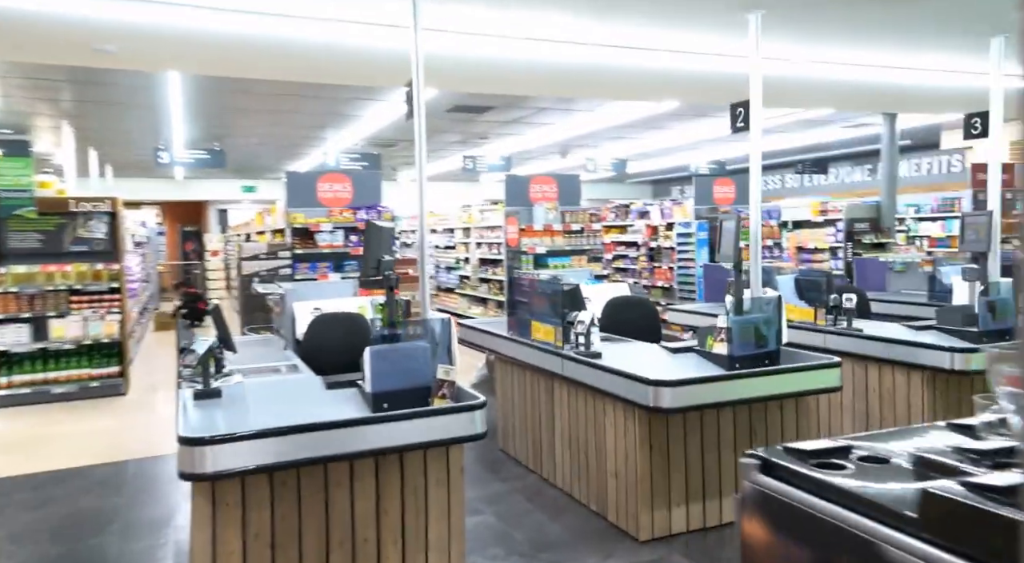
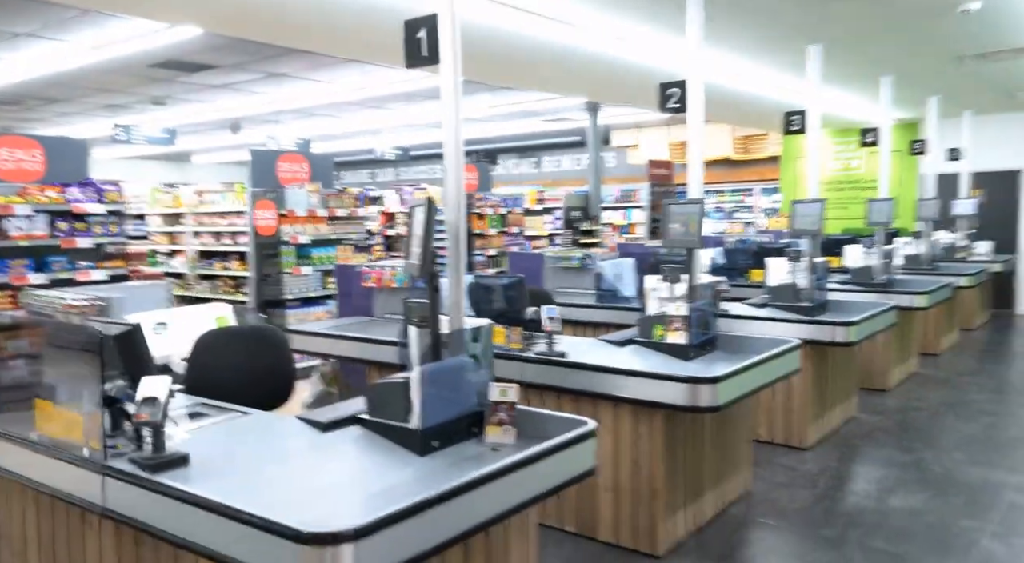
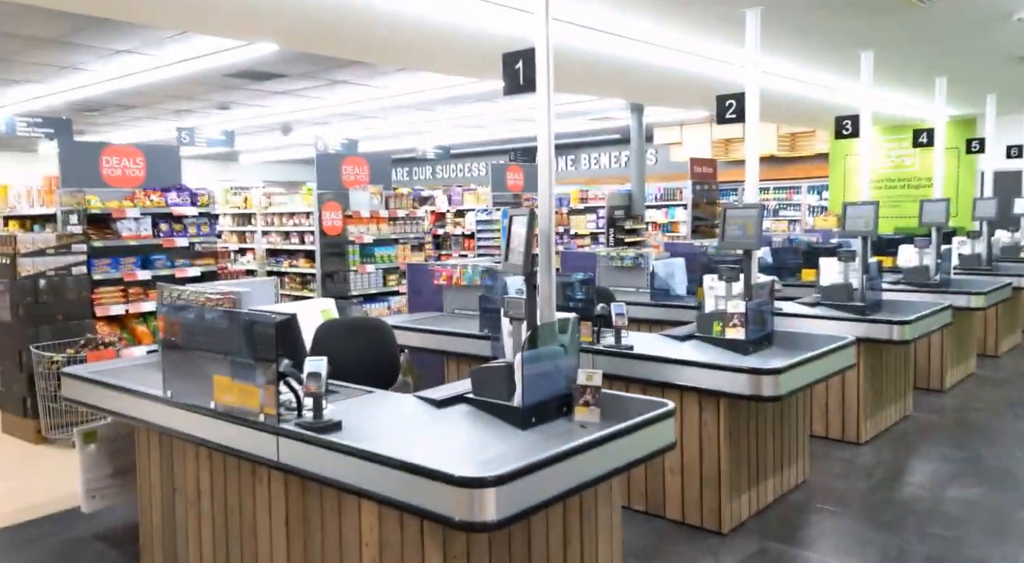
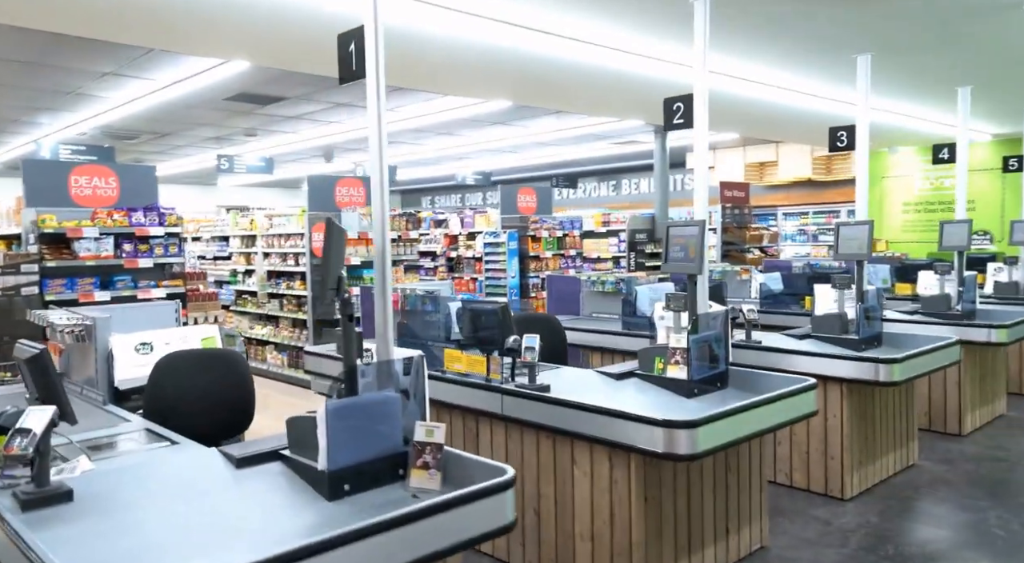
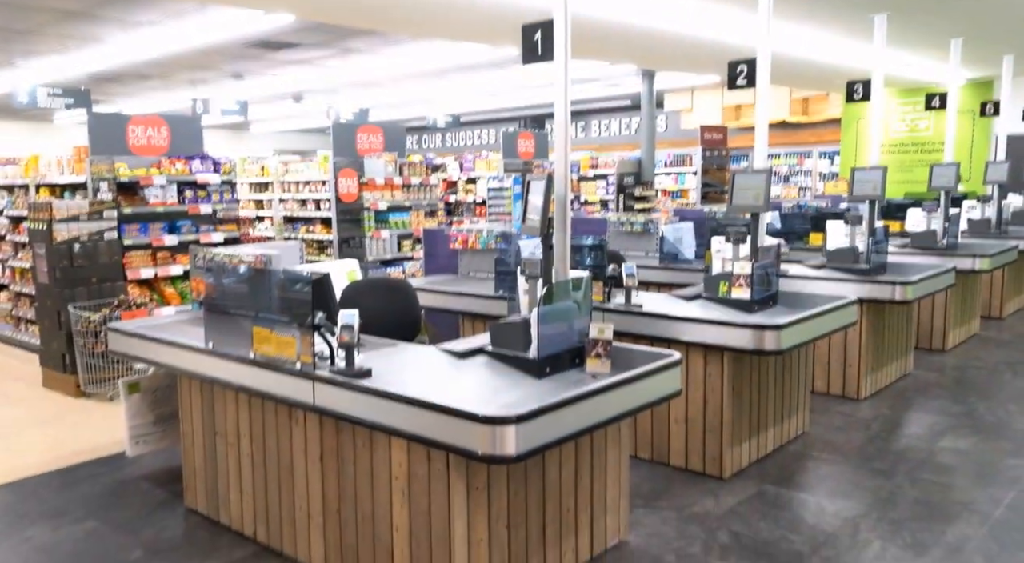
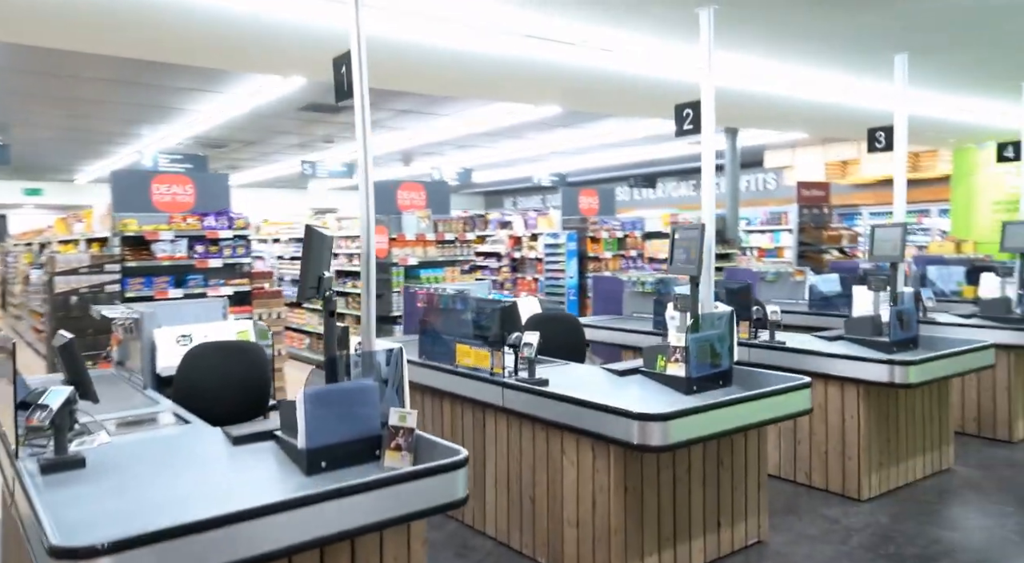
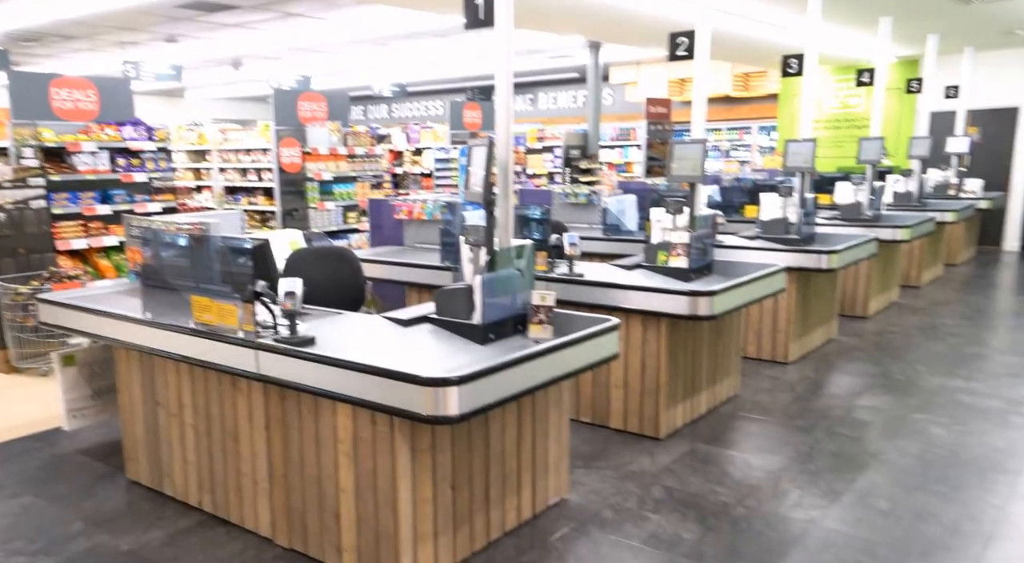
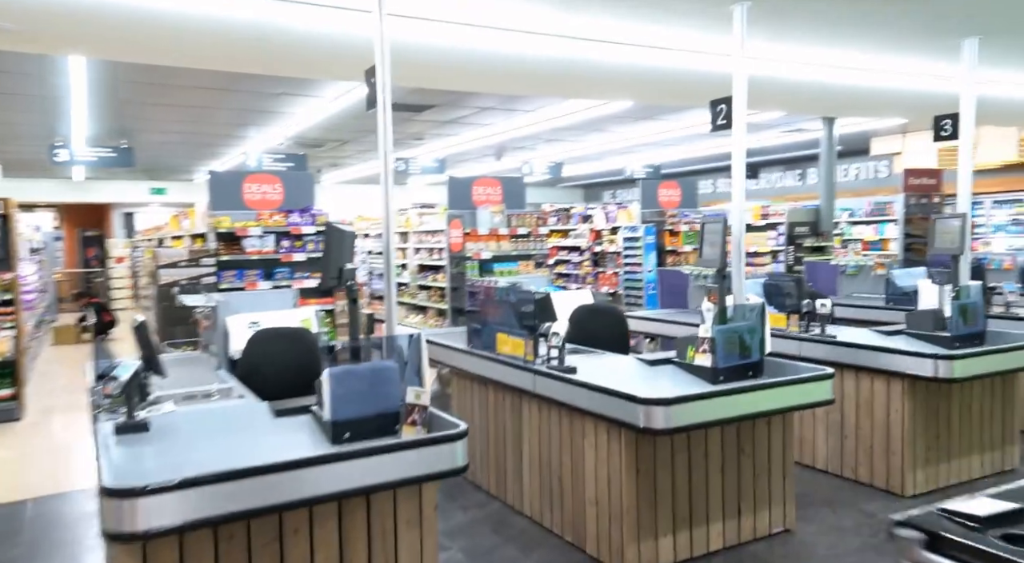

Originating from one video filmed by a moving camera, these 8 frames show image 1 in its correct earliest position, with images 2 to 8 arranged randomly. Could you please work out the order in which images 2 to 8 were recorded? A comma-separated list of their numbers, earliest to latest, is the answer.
8, 6, 4, 2, 3, 5, 7
